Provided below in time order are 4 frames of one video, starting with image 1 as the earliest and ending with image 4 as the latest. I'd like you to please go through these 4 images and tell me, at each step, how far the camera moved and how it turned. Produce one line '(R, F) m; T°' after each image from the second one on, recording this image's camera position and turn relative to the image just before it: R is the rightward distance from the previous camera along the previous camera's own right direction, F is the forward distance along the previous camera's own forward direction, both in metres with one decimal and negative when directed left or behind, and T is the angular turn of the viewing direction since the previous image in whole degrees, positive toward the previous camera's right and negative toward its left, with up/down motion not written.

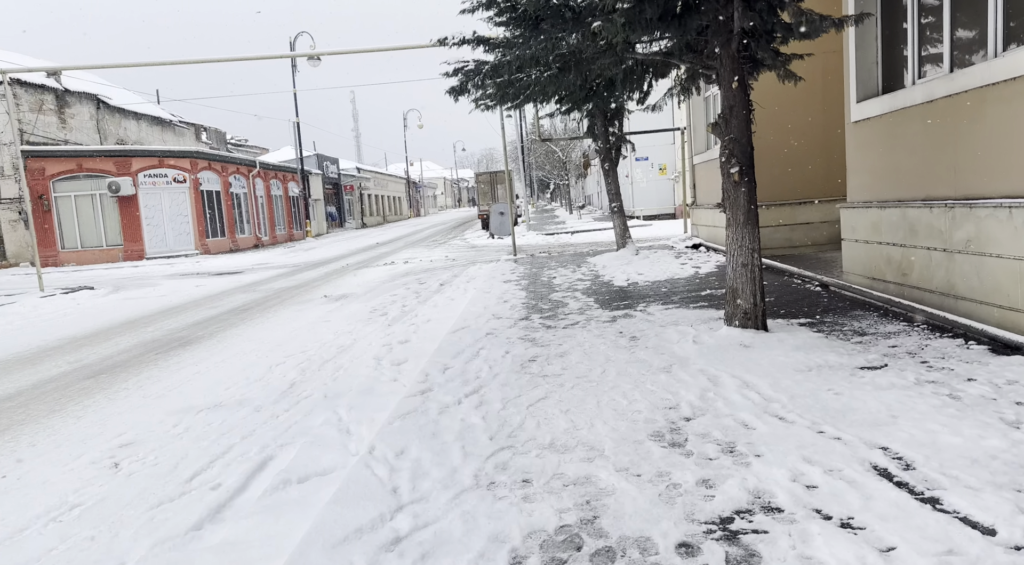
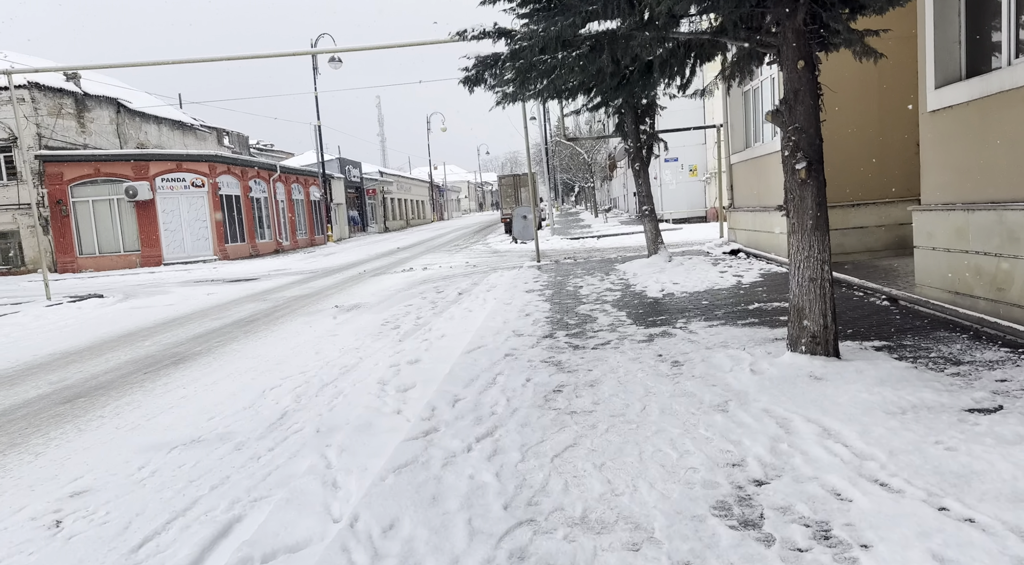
(0.0, +0.9) m; -2°
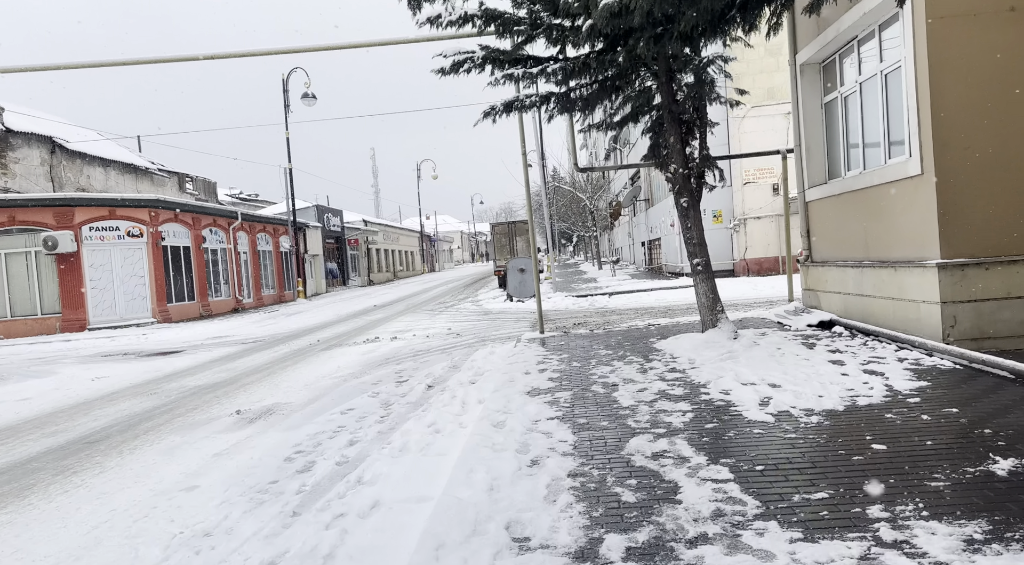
(0.0, +3.8) m; 0°
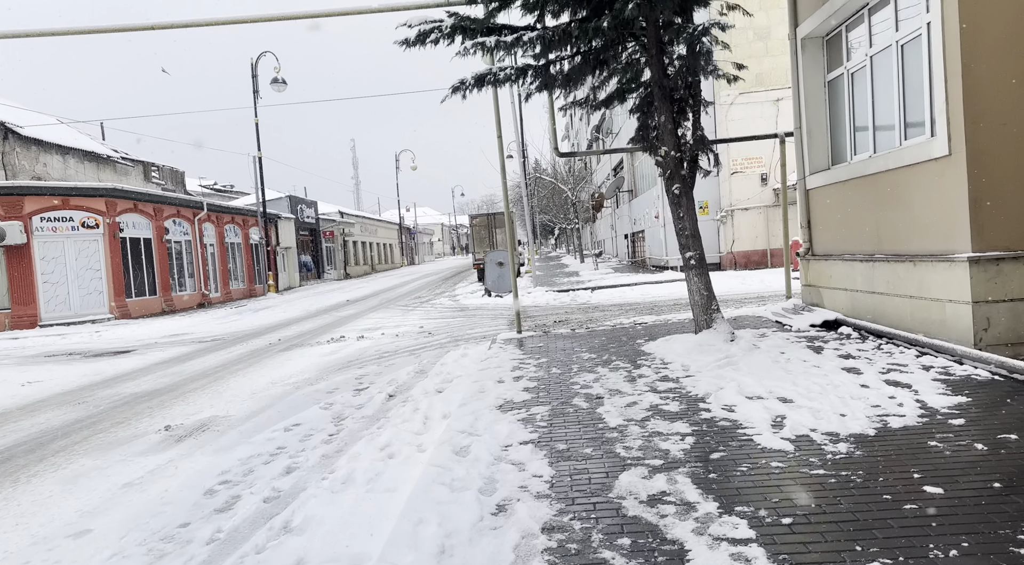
(+0.1, +0.9) m; +2°
